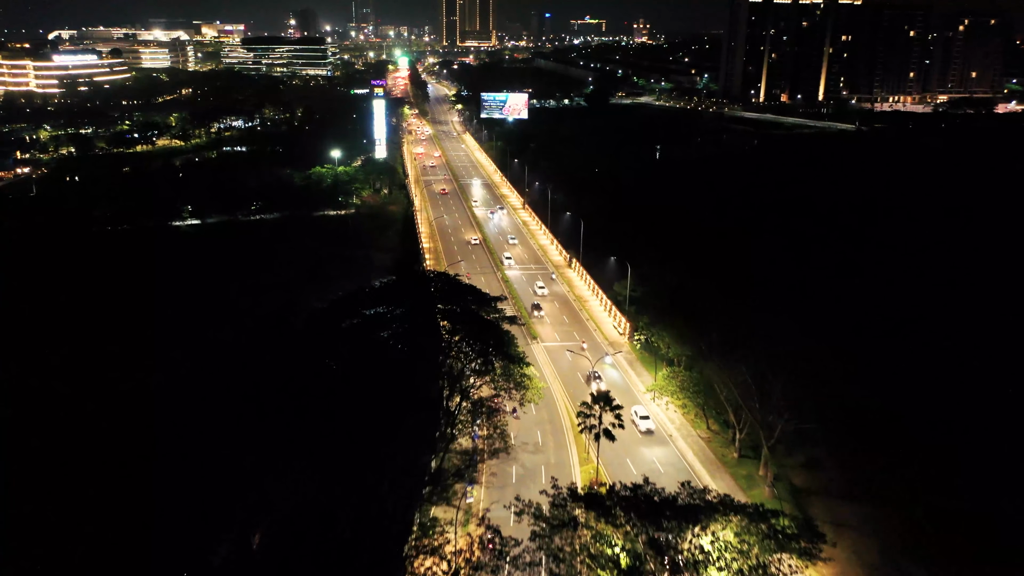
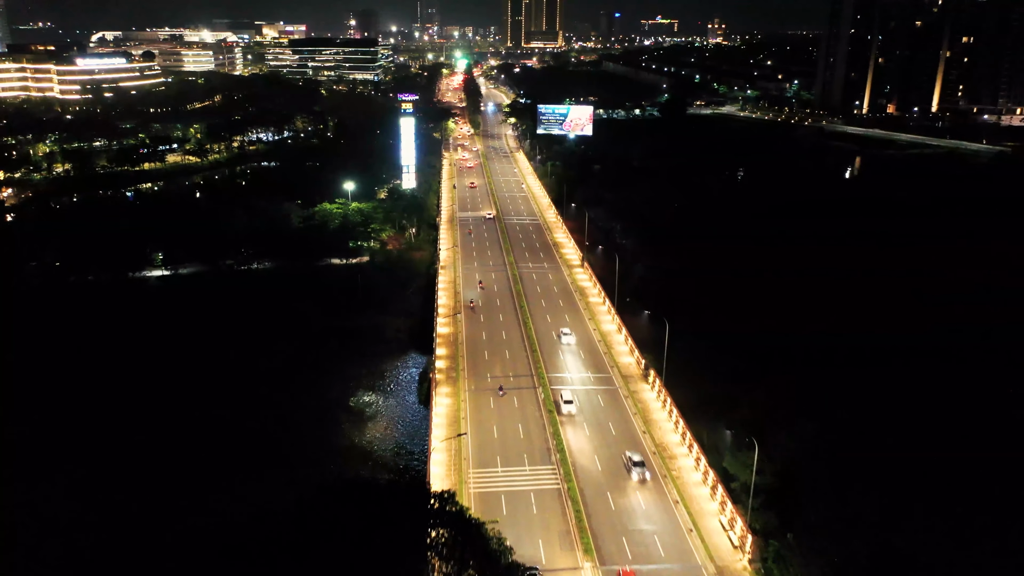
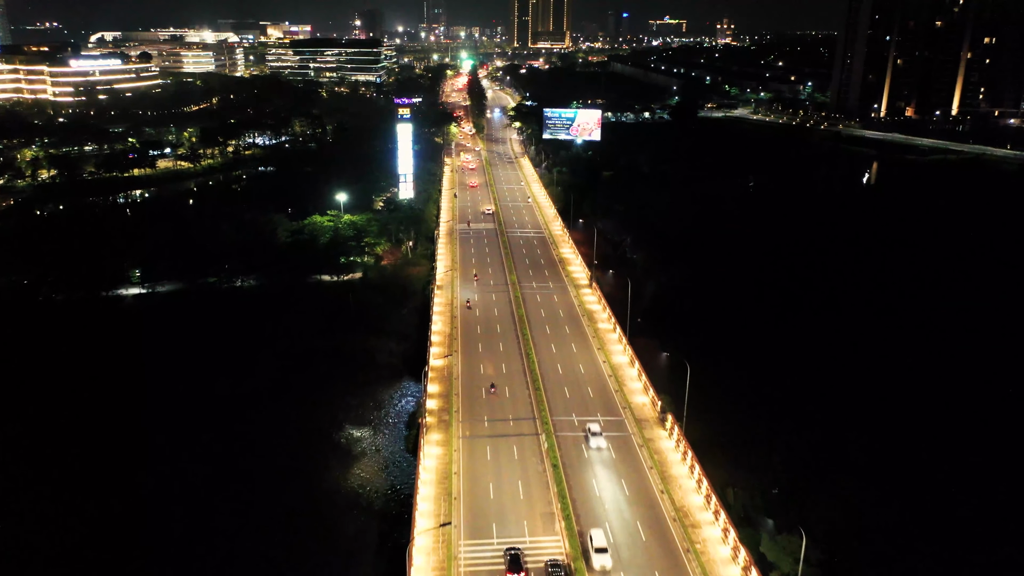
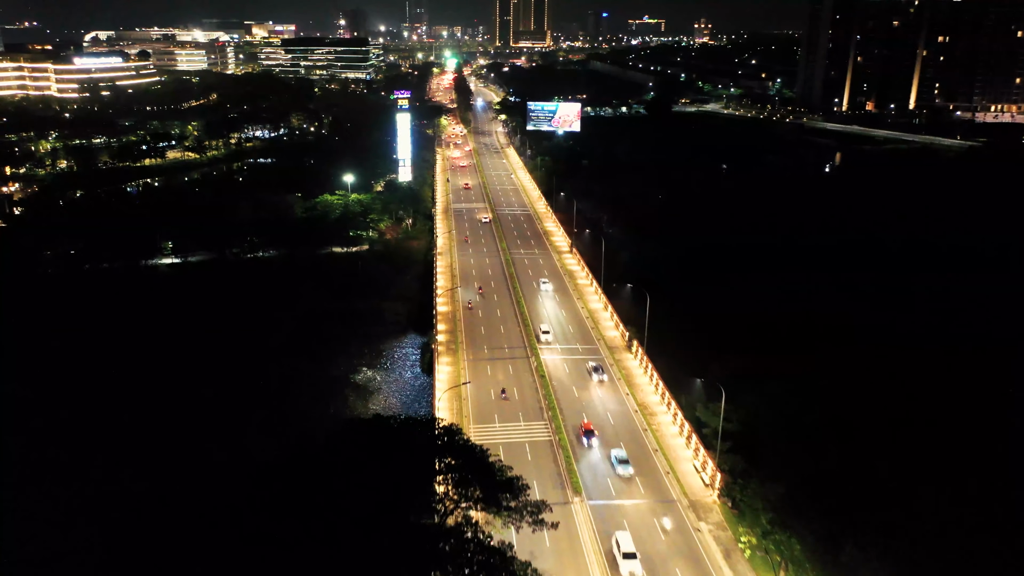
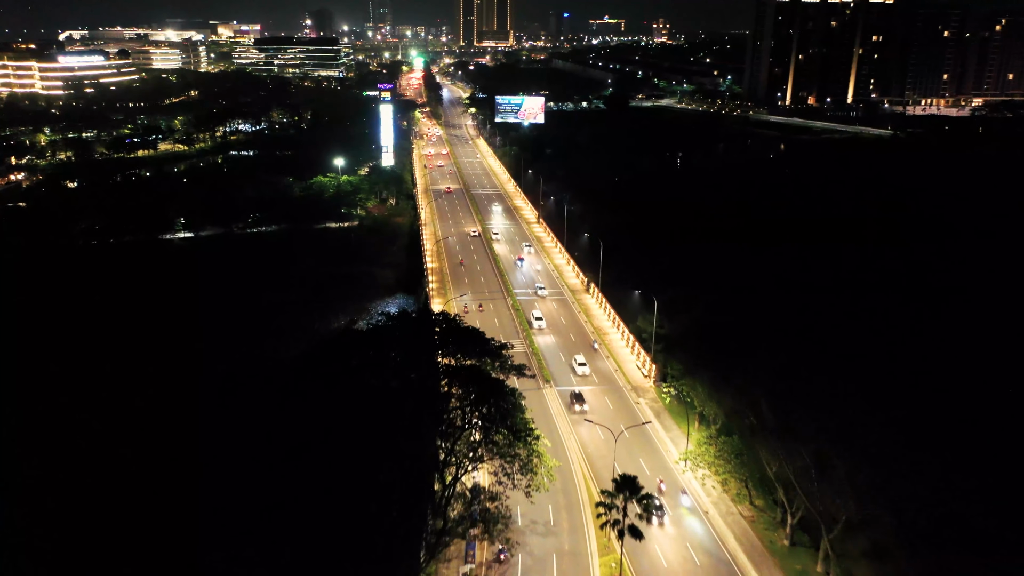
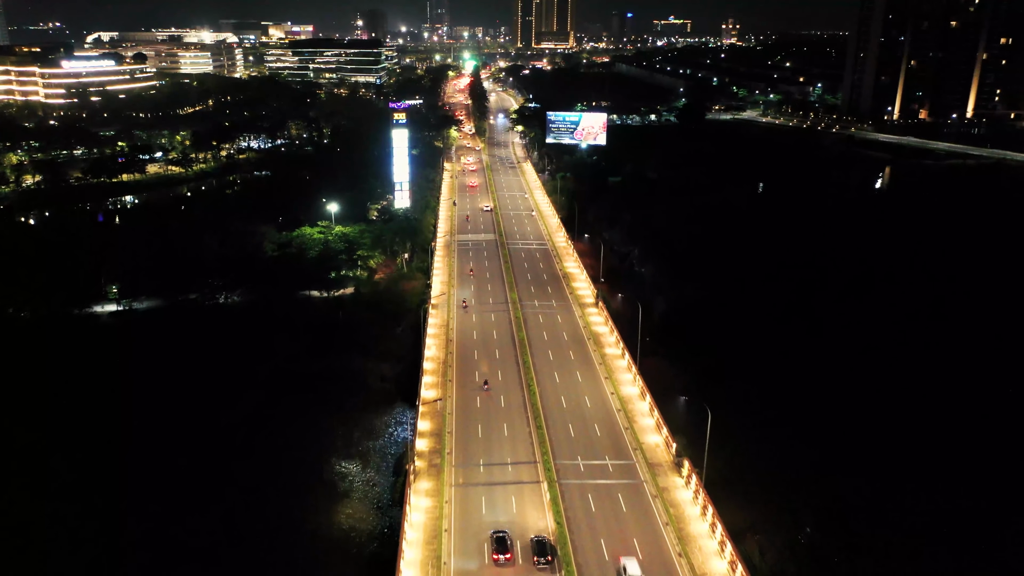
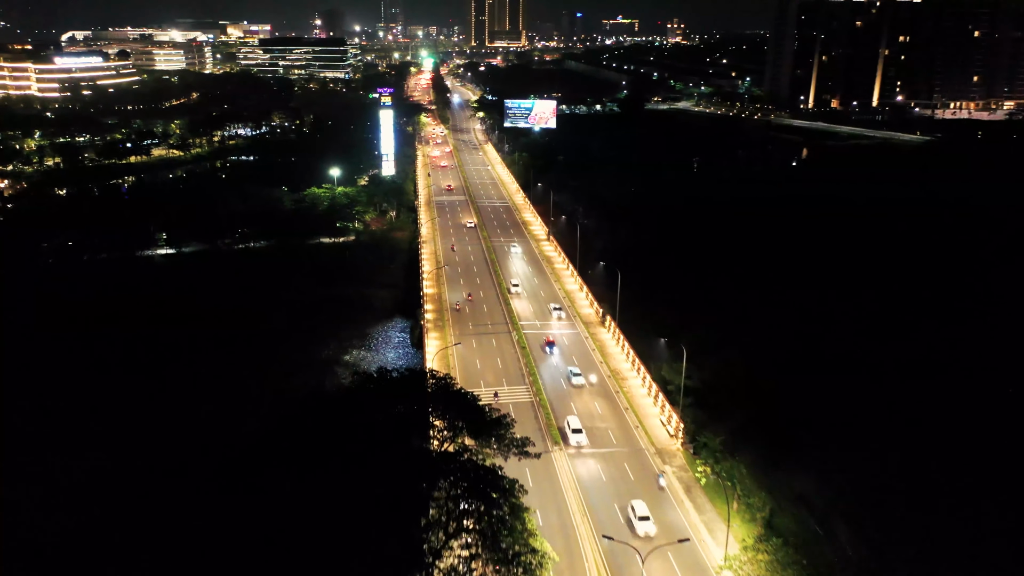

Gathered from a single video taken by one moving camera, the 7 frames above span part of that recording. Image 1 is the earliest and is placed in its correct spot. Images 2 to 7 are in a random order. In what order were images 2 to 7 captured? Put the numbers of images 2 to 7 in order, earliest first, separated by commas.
5, 7, 4, 2, 3, 6
